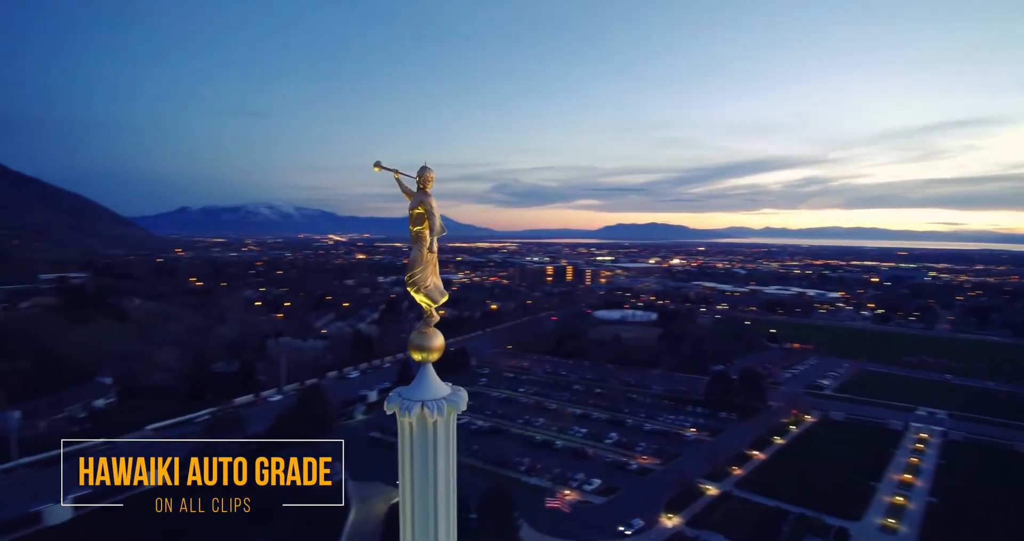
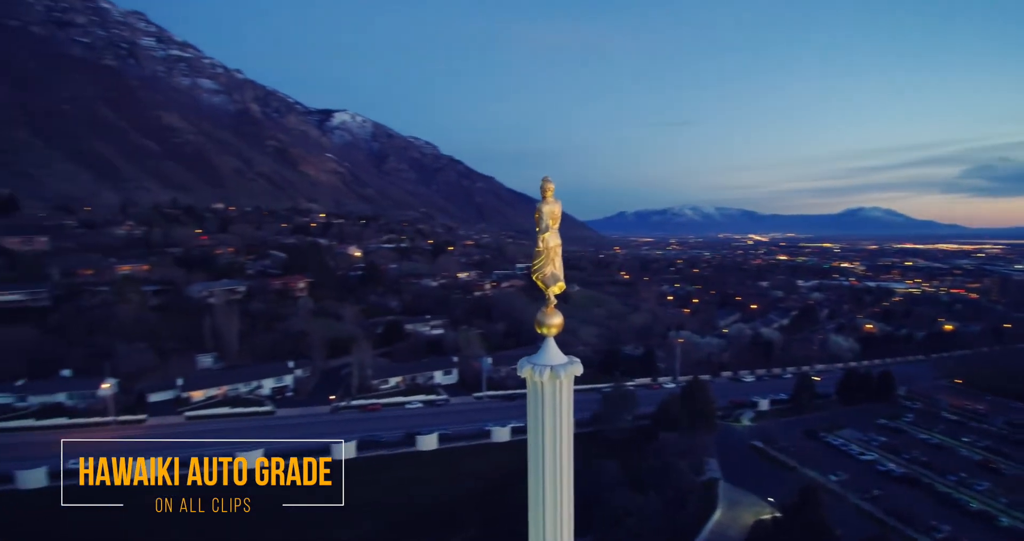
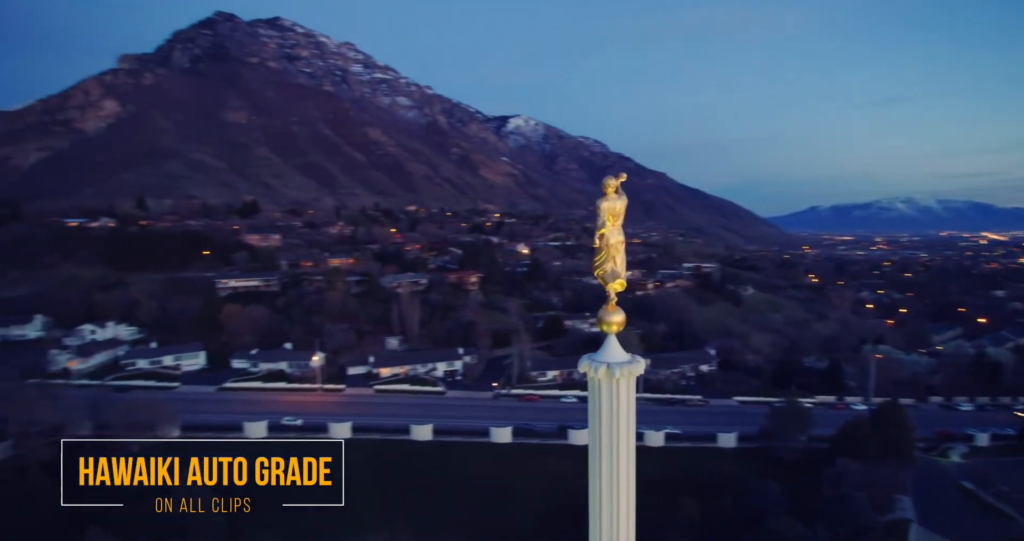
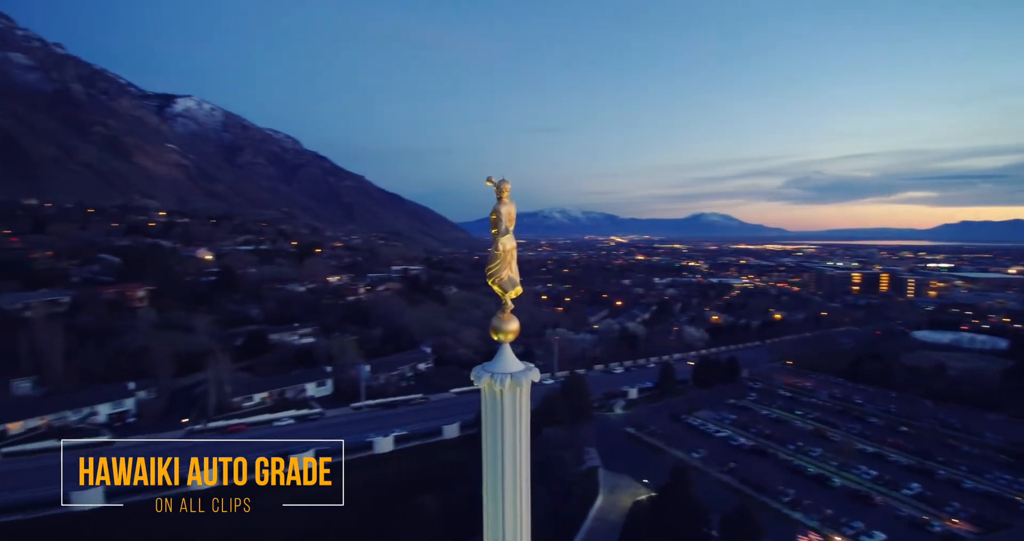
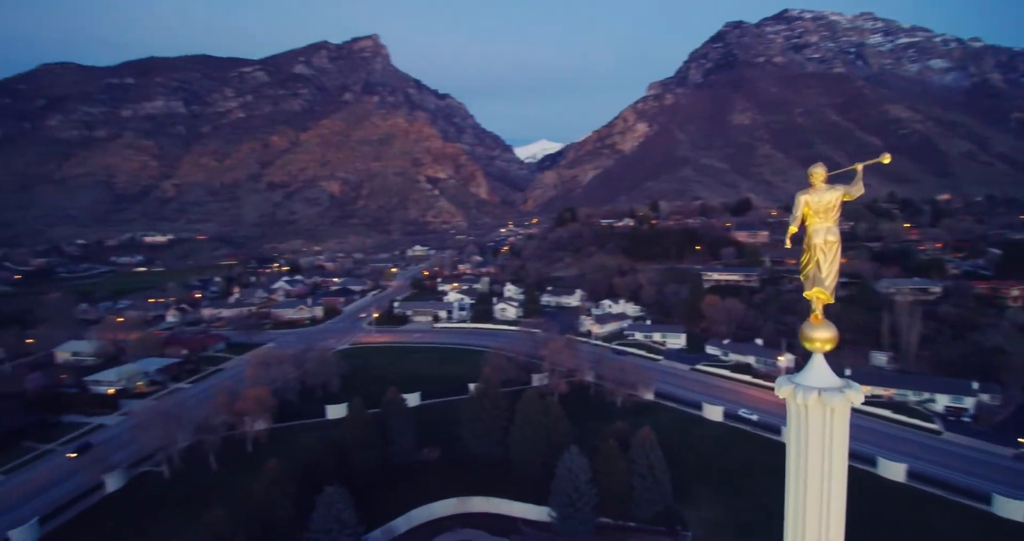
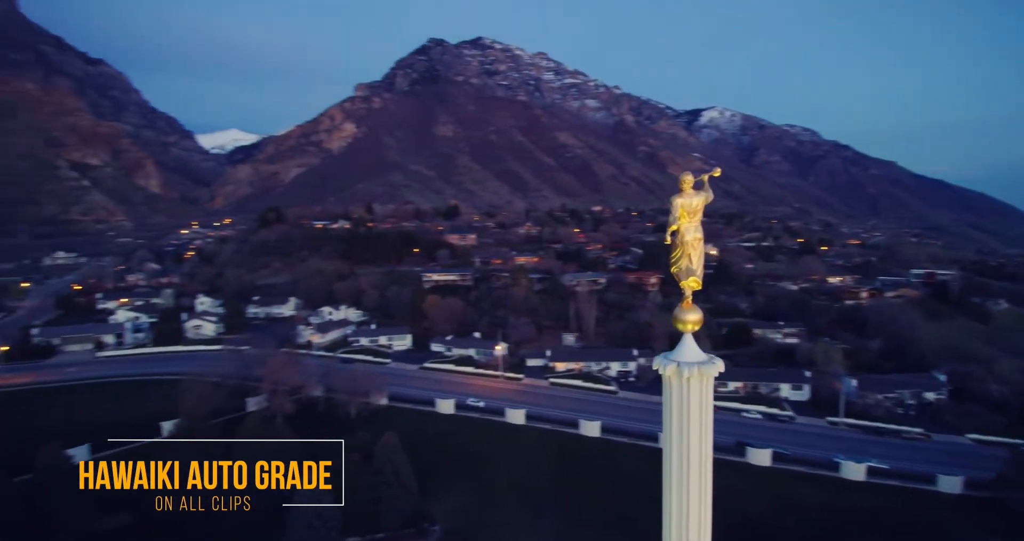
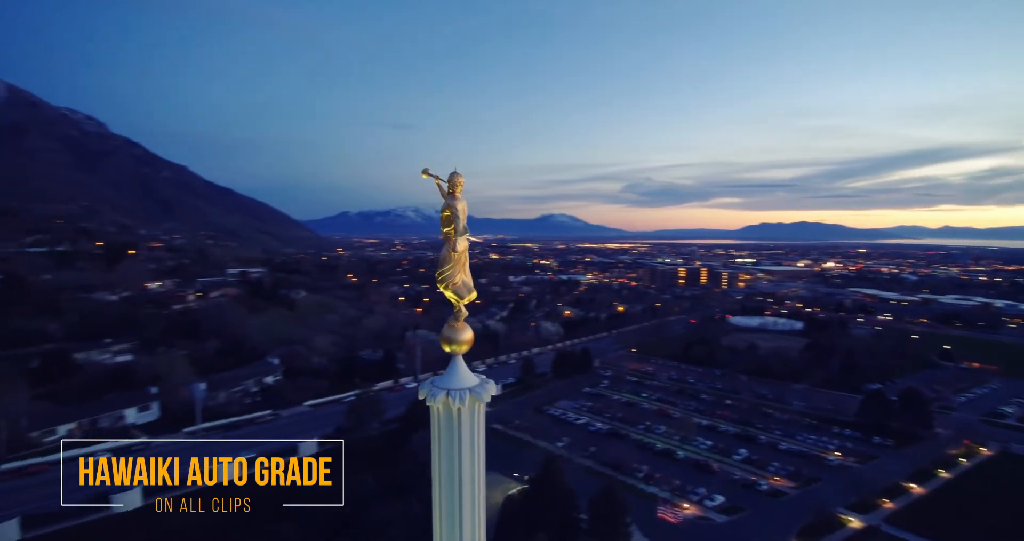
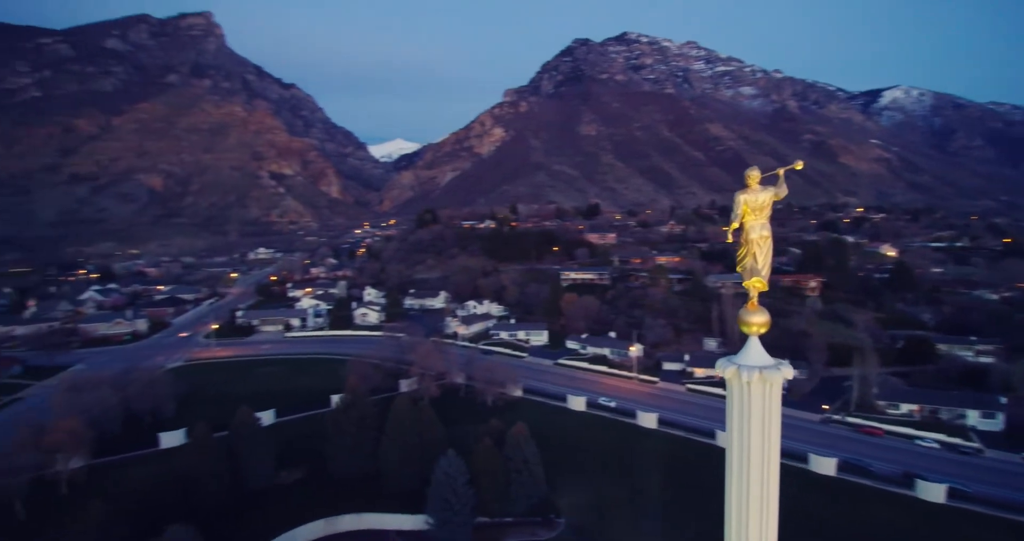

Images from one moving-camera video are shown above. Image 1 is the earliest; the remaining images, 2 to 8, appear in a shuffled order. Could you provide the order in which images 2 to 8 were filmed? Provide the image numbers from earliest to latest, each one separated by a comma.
7, 4, 2, 3, 6, 8, 5
